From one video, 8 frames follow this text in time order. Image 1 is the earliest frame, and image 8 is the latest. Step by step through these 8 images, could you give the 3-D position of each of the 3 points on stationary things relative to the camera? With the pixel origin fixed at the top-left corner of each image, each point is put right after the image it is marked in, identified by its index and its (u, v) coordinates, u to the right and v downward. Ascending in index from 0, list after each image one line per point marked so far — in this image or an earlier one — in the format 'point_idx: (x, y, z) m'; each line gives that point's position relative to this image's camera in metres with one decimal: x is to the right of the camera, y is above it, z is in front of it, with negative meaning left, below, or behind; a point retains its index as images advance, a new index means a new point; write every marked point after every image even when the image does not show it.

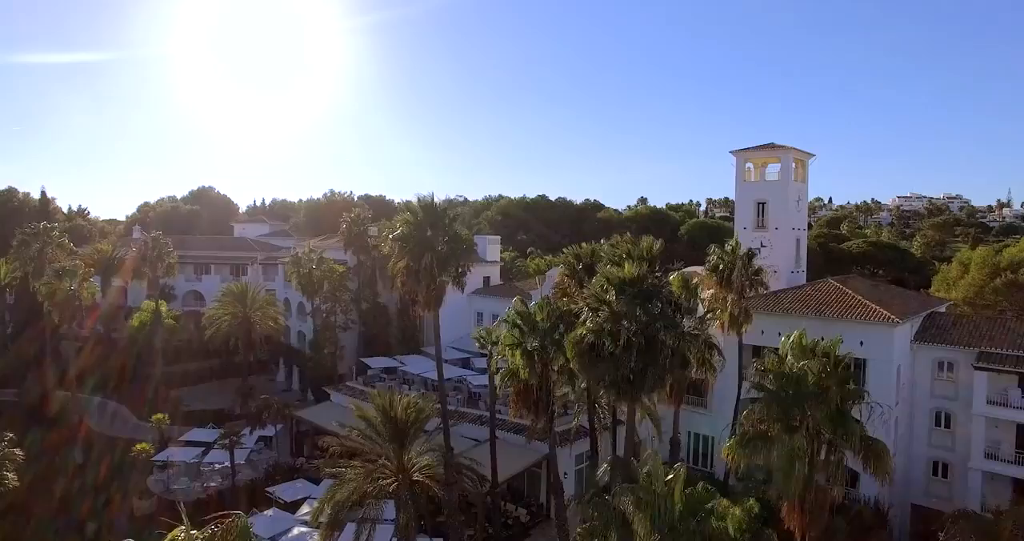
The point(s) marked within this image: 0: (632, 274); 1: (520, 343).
0: (+2.9, -0.1, +16.6) m
1: (+0.4, -1.9, +18.7) m
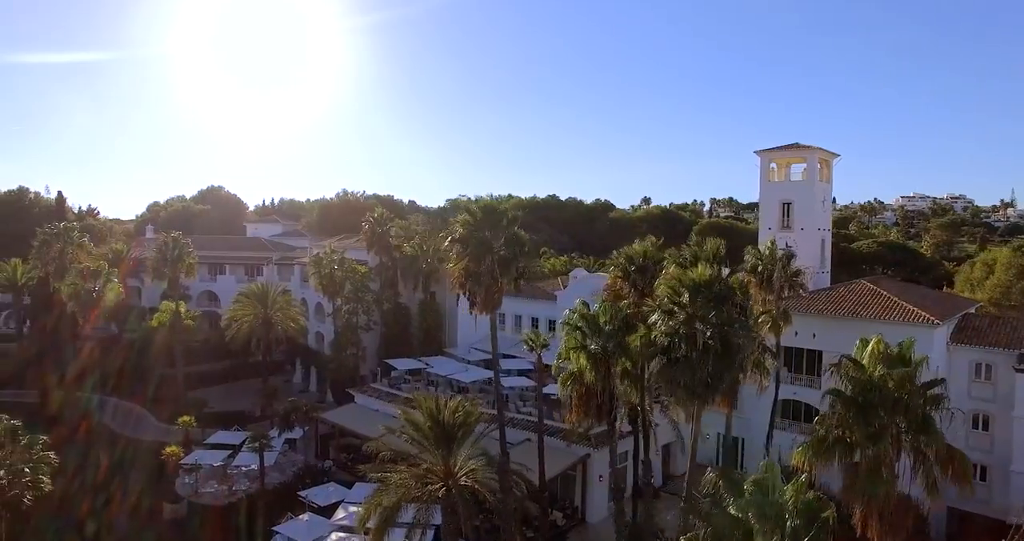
0: (+4.5, -0.1, +16.3) m
1: (+2.0, -1.9, +18.3) m
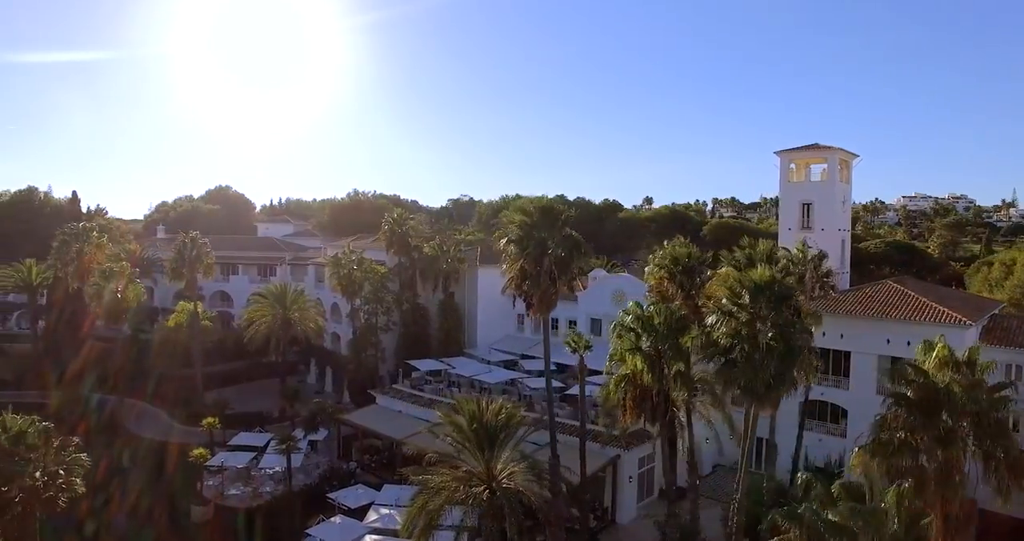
0: (+5.9, -0.2, +16.2) m
1: (+3.3, -2.0, +18.2) m
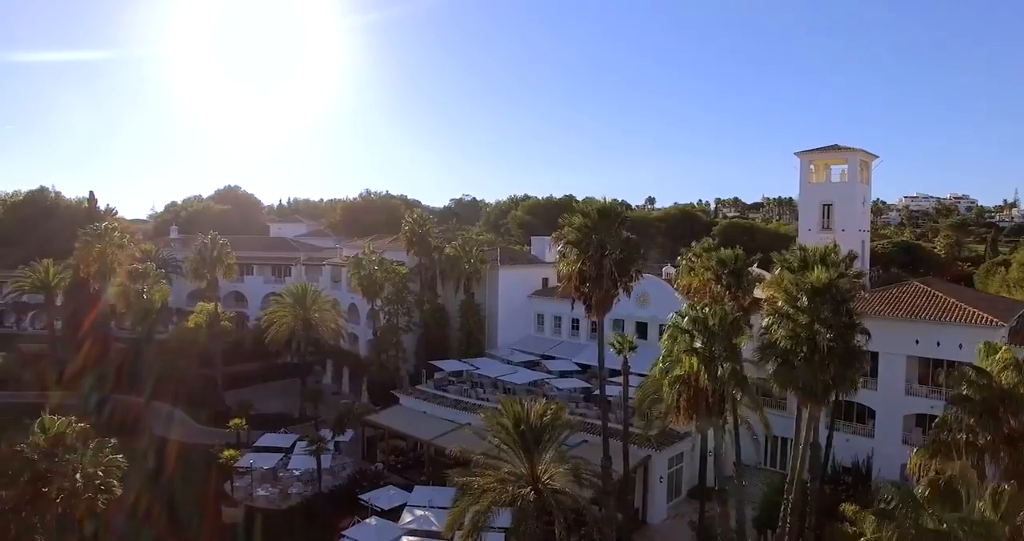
0: (+7.3, -0.2, +16.3) m
1: (+4.8, -2.0, +18.3) m
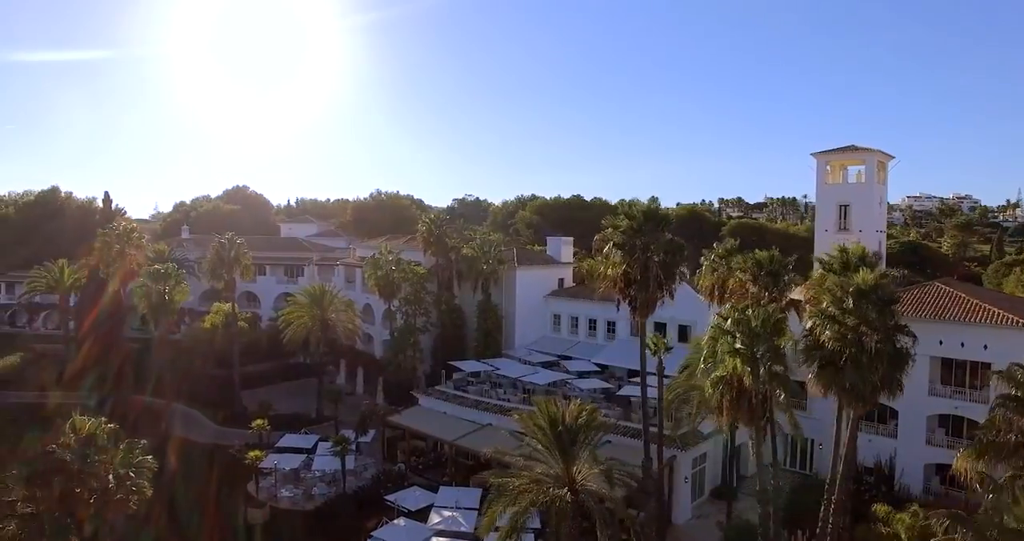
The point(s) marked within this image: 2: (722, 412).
0: (+8.5, -0.3, +16.3) m
1: (+5.9, -2.1, +18.3) m
2: (+5.7, -3.9, +18.8) m
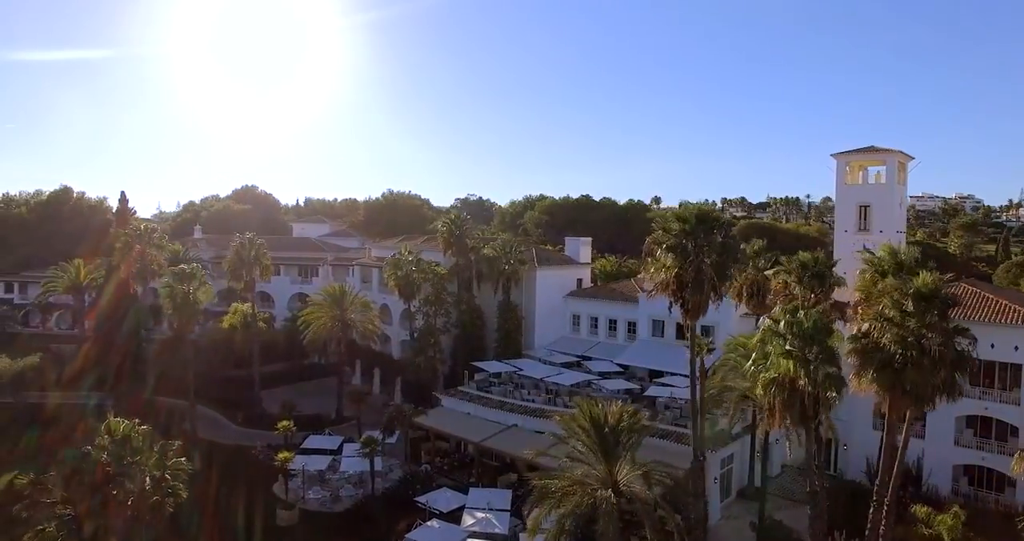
0: (+9.8, -0.3, +16.3) m
1: (+7.3, -2.1, +18.2) m
2: (+7.0, -3.9, +18.7) m
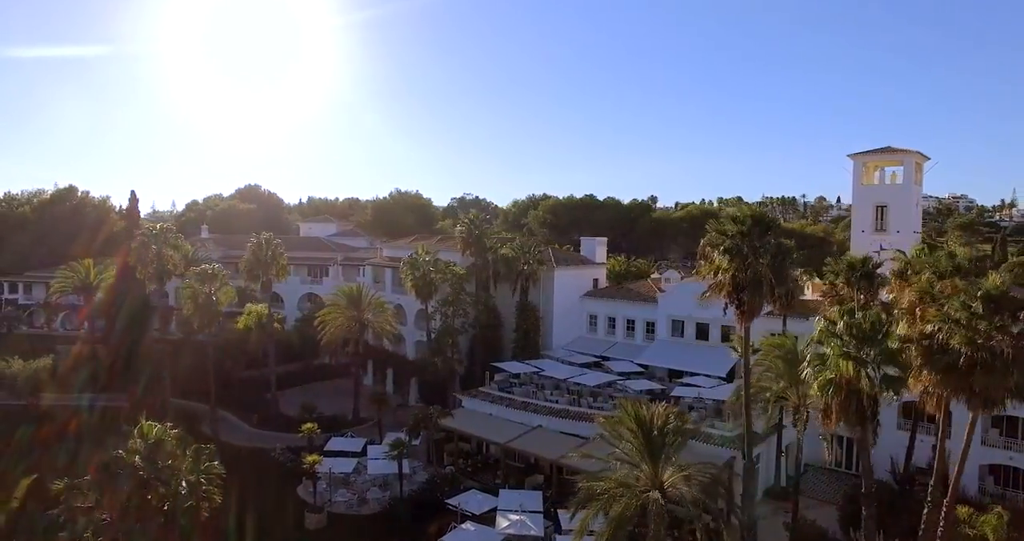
0: (+11.3, -0.4, +16.2) m
1: (+8.8, -2.2, +18.2) m
2: (+8.5, -3.9, +18.6) m
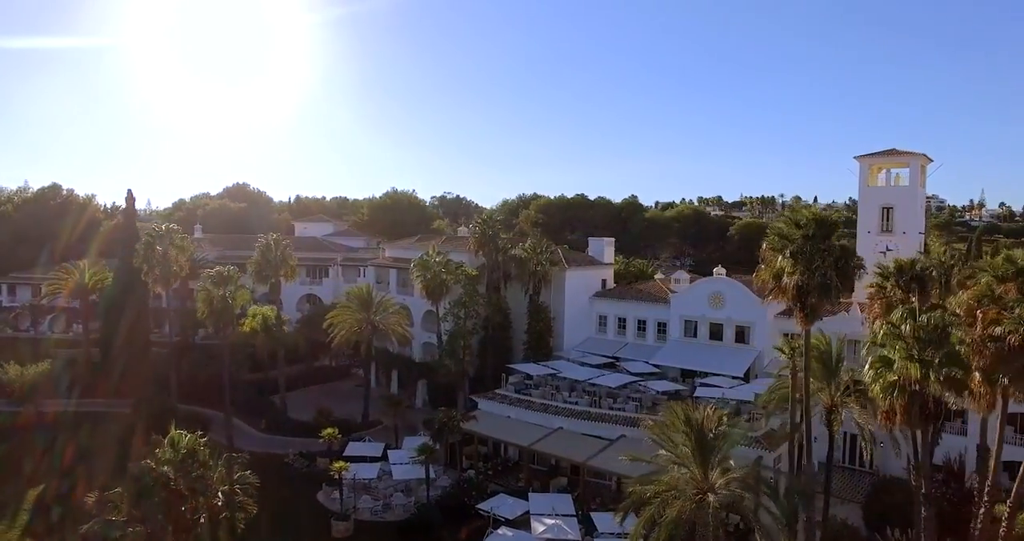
0: (+13.2, -0.4, +16.4) m
1: (+10.5, -2.2, +18.2) m
2: (+10.3, -4.0, +18.7) m
